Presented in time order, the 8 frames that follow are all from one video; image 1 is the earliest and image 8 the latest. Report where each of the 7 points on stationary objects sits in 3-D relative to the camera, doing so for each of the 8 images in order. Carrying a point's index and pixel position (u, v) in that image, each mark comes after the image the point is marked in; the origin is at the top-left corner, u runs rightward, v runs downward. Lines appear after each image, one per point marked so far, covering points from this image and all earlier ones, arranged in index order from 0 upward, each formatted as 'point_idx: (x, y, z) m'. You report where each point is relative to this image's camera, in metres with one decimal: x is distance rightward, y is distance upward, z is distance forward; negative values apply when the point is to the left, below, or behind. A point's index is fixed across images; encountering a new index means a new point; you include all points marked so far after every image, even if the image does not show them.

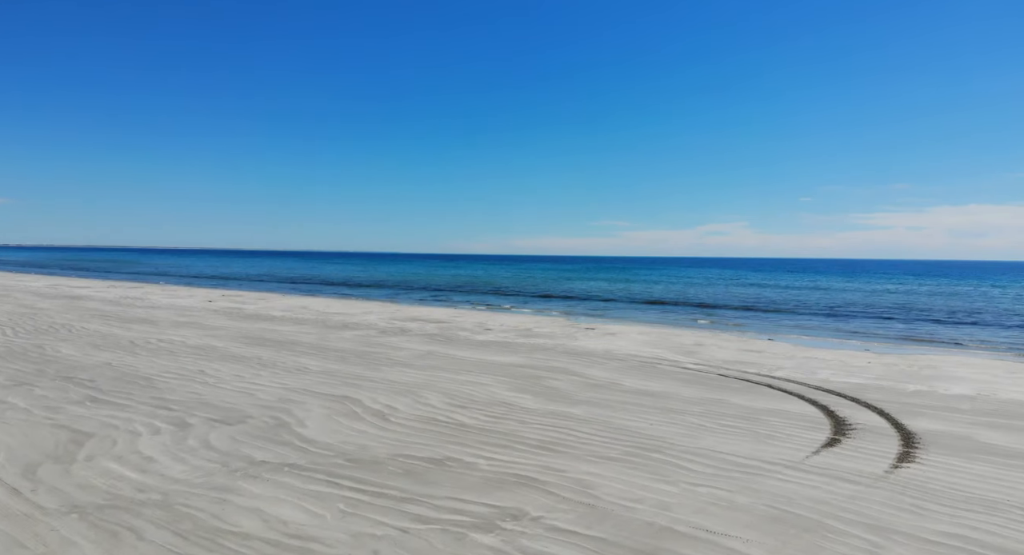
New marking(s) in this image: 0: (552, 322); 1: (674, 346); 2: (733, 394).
0: (+1.3, -1.4, +19.0) m
1: (+3.9, -1.7, +14.8) m
2: (+3.4, -1.8, +9.5) m
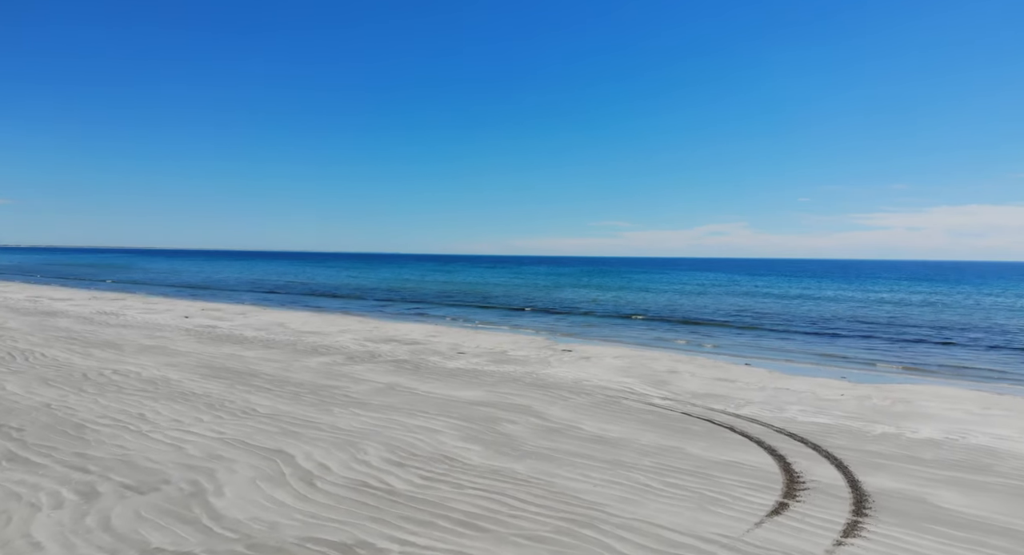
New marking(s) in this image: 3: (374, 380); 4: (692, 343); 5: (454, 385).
0: (+0.5, -2.0, +18.7) m
1: (+3.2, -2.3, +14.4) m
2: (+2.7, -2.4, +9.1) m
3: (-2.8, -2.1, +12.5) m
4: (+5.7, -2.1, +19.3) m
5: (-1.2, -2.2, +12.3) m
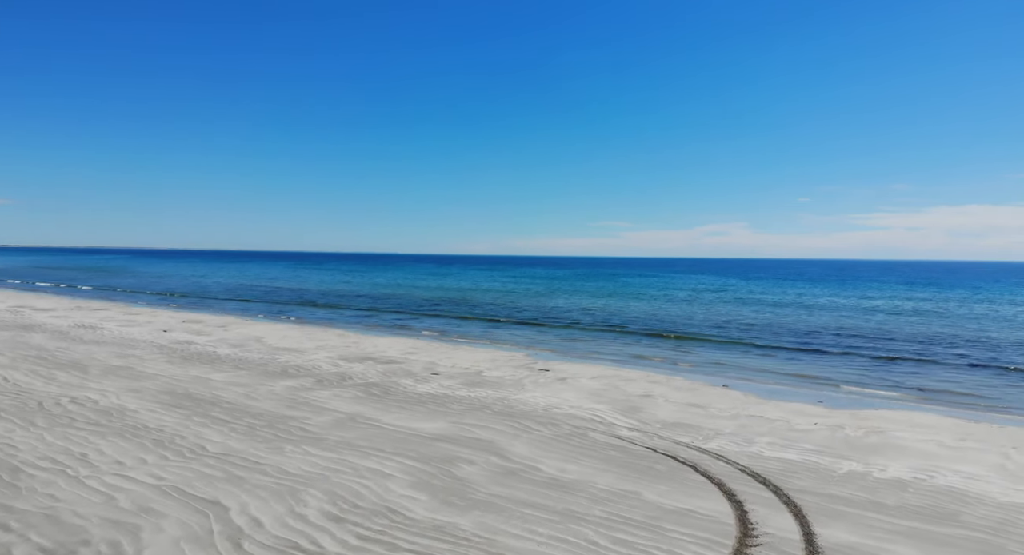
0: (-0.2, -2.5, +18.4) m
1: (+2.5, -2.8, +14.2) m
2: (+2.0, -3.0, +8.9) m
3: (-3.5, -2.6, +12.2) m
4: (+5.0, -2.6, +19.0) m
5: (-1.8, -2.7, +12.0) m
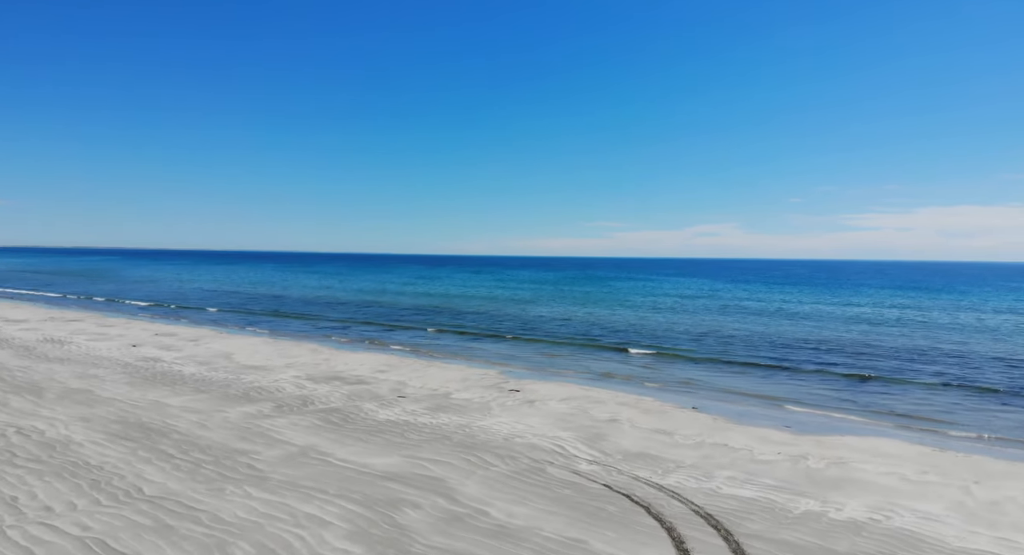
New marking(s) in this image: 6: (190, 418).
0: (-1.1, -3.1, +18.2) m
1: (+1.6, -3.4, +13.9) m
2: (+1.2, -3.5, +8.6) m
3: (-4.3, -3.2, +11.9) m
4: (+4.1, -3.1, +18.8) m
5: (-2.7, -3.2, +11.7) m
6: (-7.1, -3.1, +13.6) m
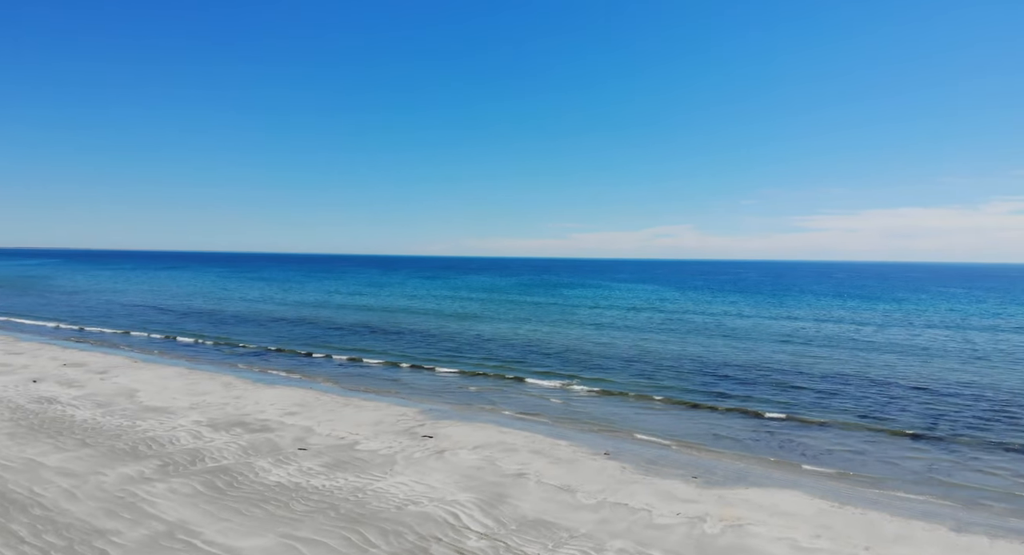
0: (-3.5, -4.2, +17.5) m
1: (-0.5, -4.5, +13.5) m
2: (-0.7, -4.7, +8.2) m
3: (-6.4, -4.4, +11.1) m
4: (+1.6, -4.3, +18.5) m
5: (-4.7, -4.4, +11.0) m
6: (-9.3, -4.2, +12.6) m
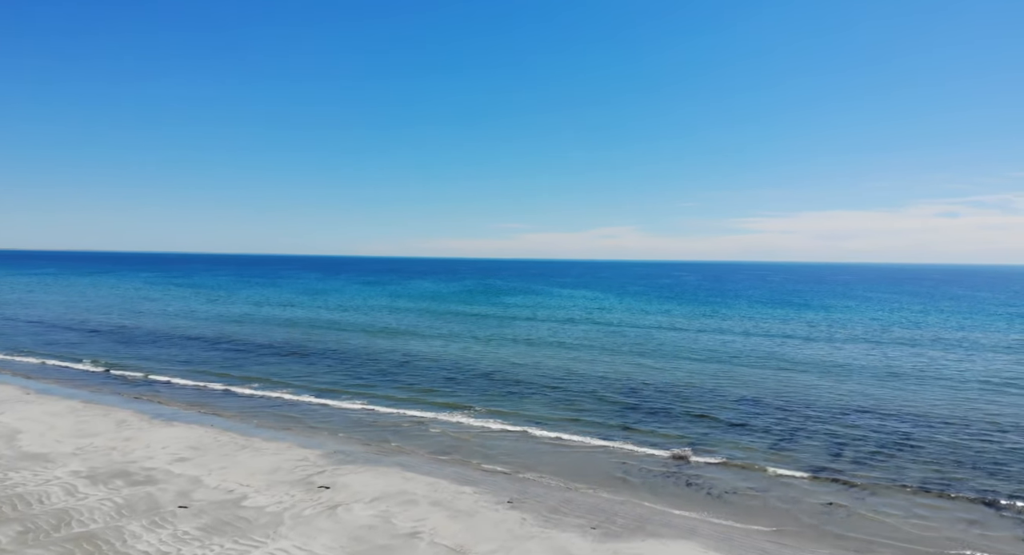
0: (-6.1, -5.3, +16.6) m
1: (-2.8, -5.6, +12.8) m
2: (-2.5, -5.8, +7.5) m
3: (-8.5, -5.4, +10.0) m
4: (-1.1, -5.3, +18.0) m
5: (-6.8, -5.5, +10.0) m
6: (-11.5, -5.3, +11.2) m
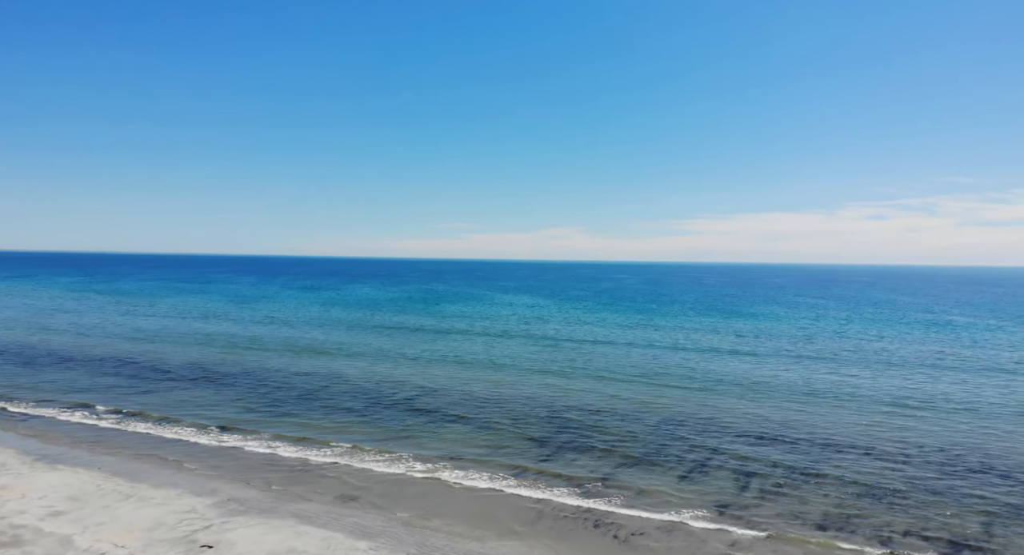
0: (-8.6, -6.4, +15.5) m
1: (-5.1, -6.7, +11.9) m
2: (-4.3, -6.9, +6.7) m
3: (-10.5, -6.5, +8.7) m
4: (-3.8, -6.4, +17.3) m
5: (-8.8, -6.6, +8.9) m
6: (-13.6, -6.4, +9.7) m
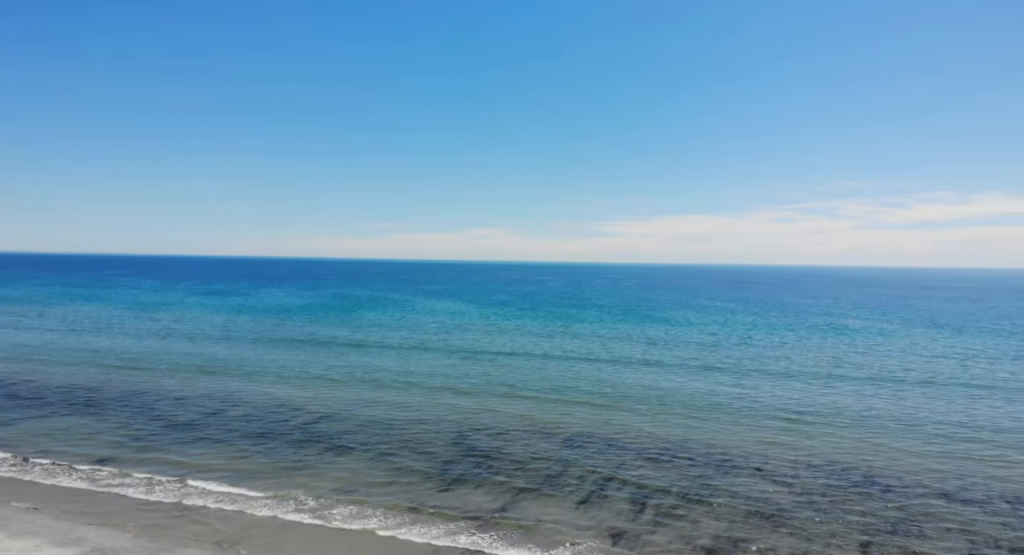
0: (-11.3, -7.2, +14.0) m
1: (-7.3, -7.5, +10.9) m
2: (-6.0, -7.8, +5.8) m
3: (-12.3, -7.4, +7.0) m
4: (-6.6, -7.3, +16.3) m
5: (-10.6, -7.4, +7.4) m
6: (-15.5, -7.2, +7.7) m
